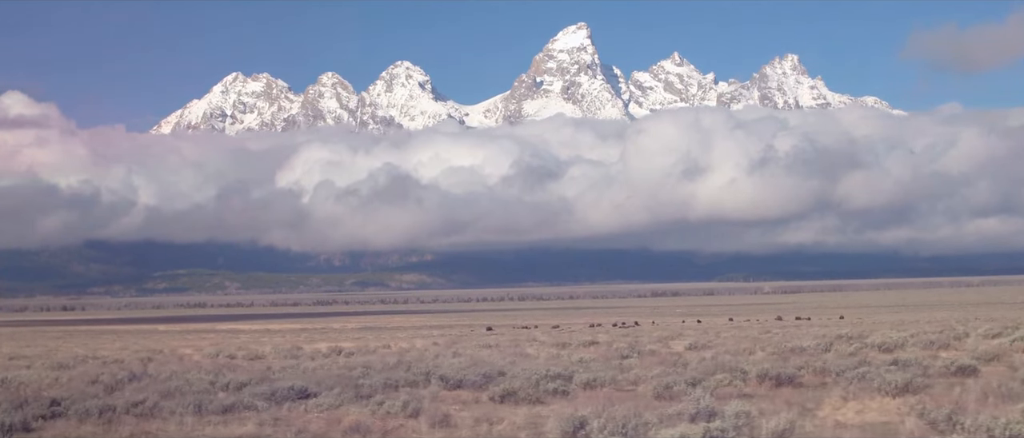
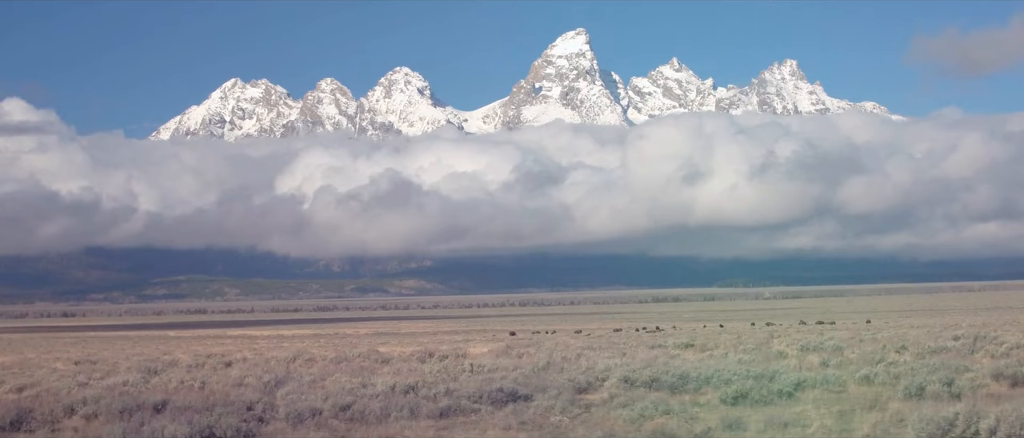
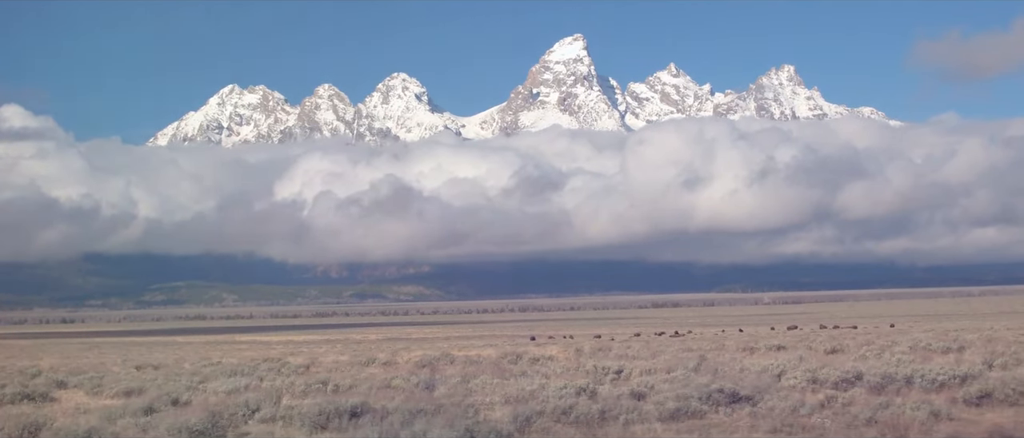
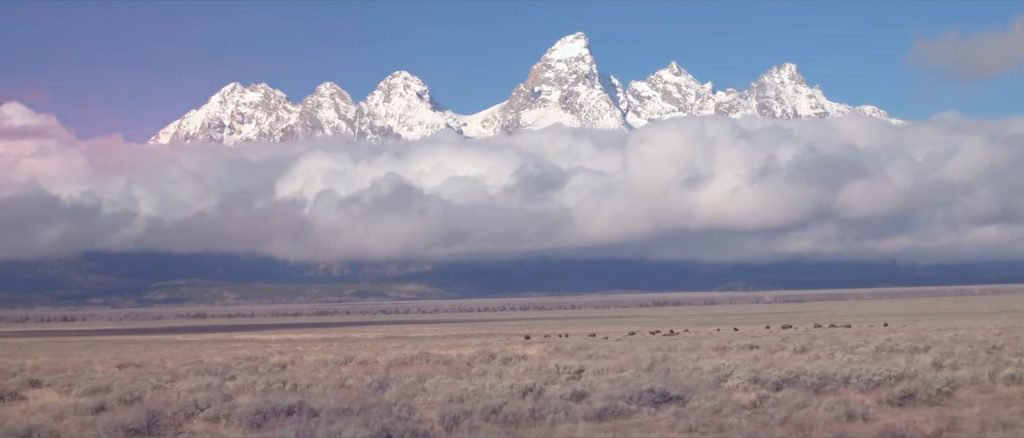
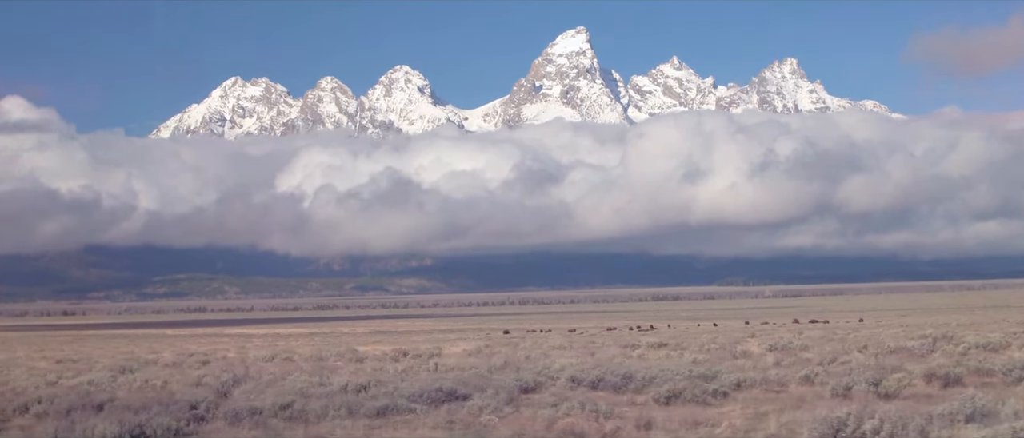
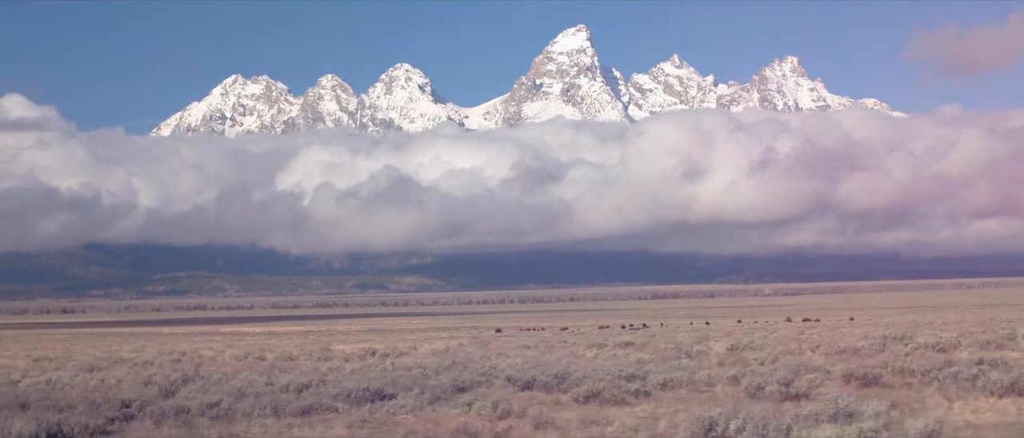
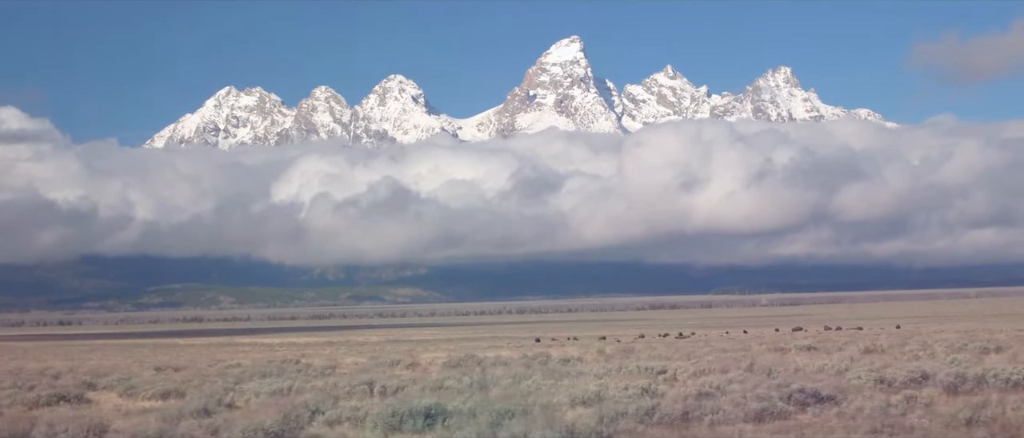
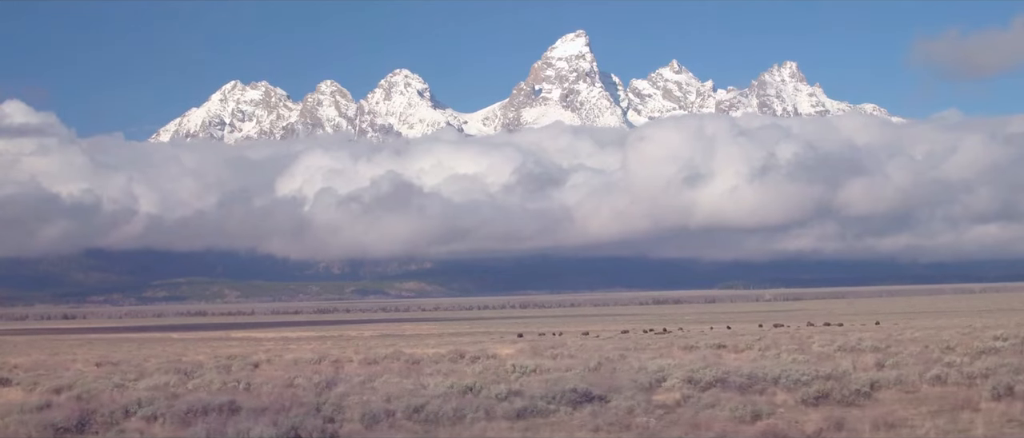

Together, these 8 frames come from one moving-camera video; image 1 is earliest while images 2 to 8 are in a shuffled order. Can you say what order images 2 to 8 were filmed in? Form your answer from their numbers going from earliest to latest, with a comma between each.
6, 5, 2, 8, 4, 3, 7
